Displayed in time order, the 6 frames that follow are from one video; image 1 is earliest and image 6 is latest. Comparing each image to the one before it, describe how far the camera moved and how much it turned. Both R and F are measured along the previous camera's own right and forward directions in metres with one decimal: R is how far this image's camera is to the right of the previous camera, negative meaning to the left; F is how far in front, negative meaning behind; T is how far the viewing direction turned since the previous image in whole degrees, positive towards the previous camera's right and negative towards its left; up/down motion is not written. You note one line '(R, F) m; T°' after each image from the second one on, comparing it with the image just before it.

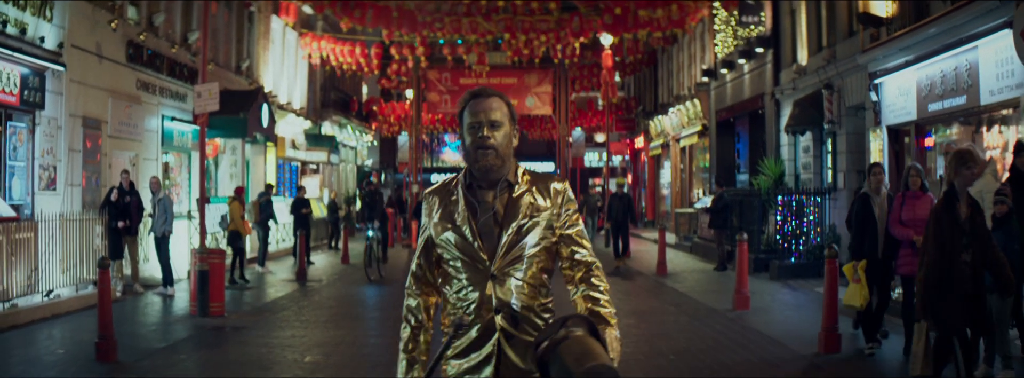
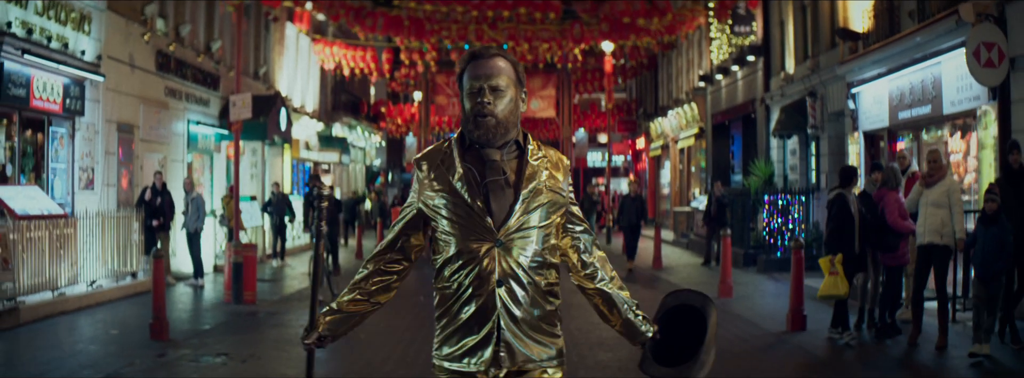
(+0.1, -1.2) m; 0°
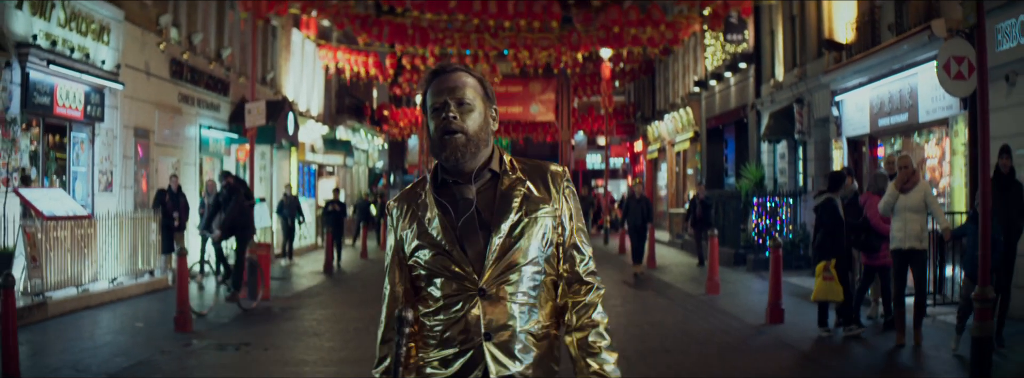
(0.0, -0.8) m; 0°
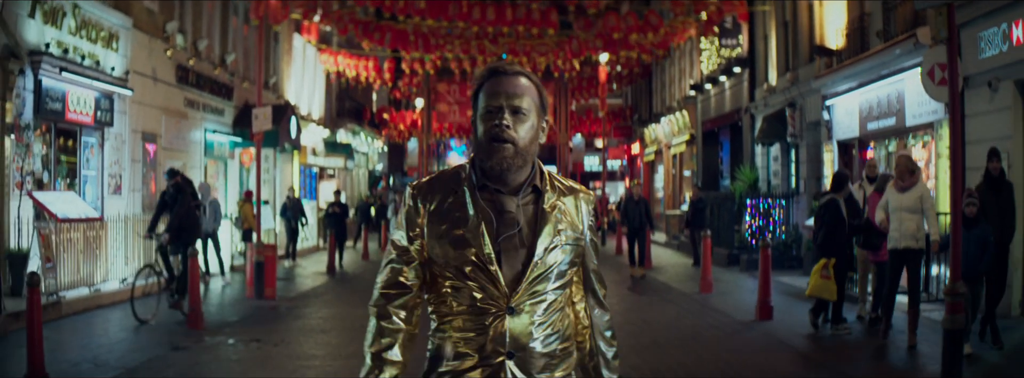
(0.0, -0.4) m; 0°
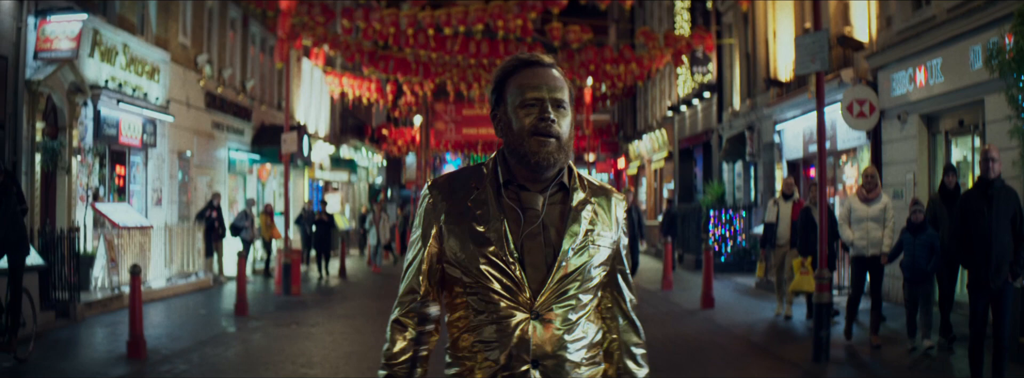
(+0.1, -2.4) m; 0°
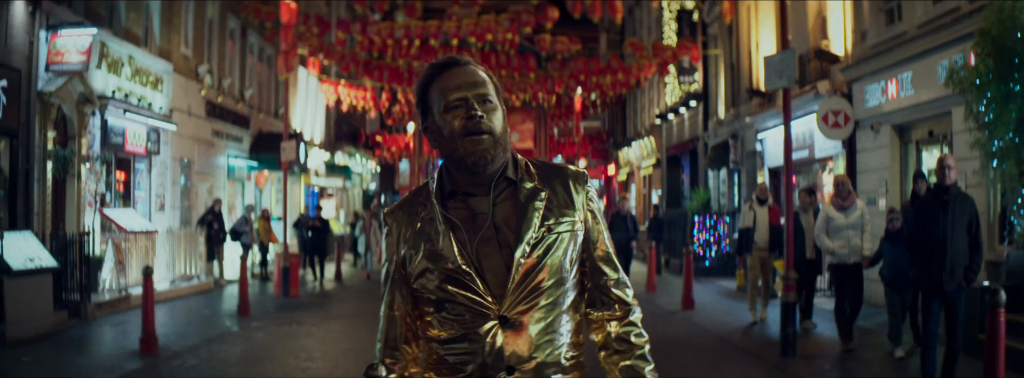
(0.0, -0.7) m; 0°
